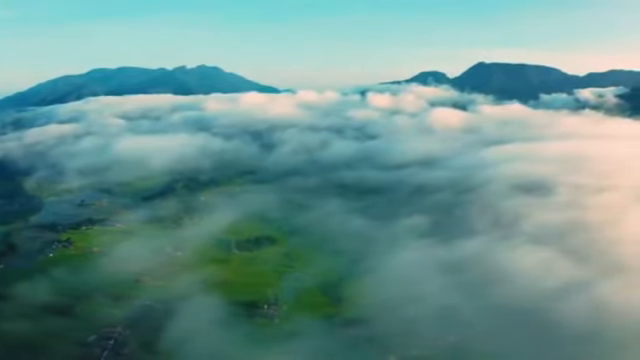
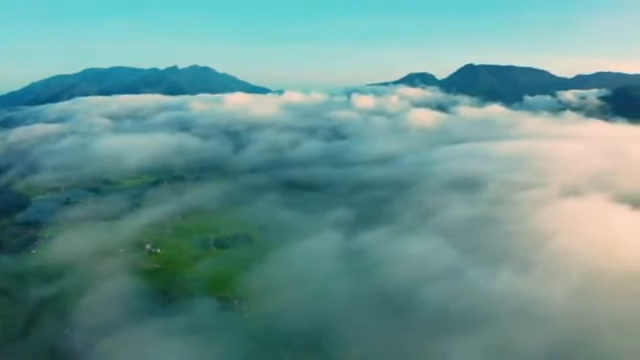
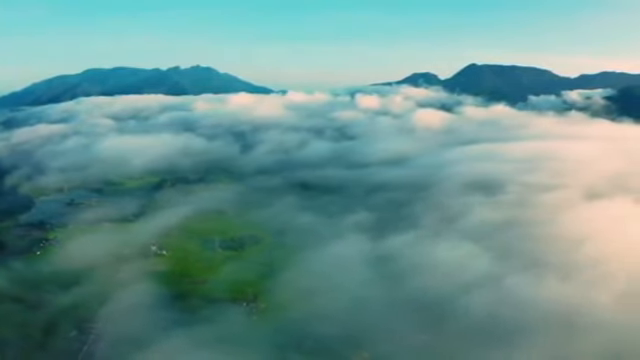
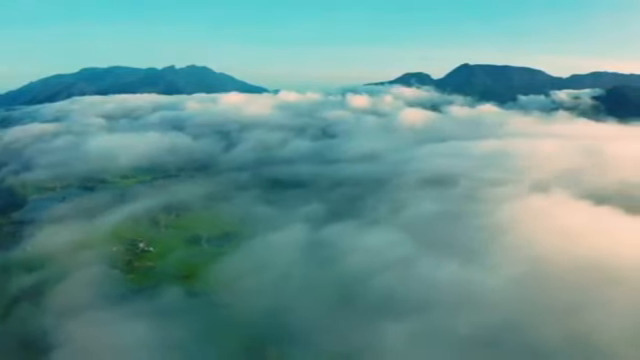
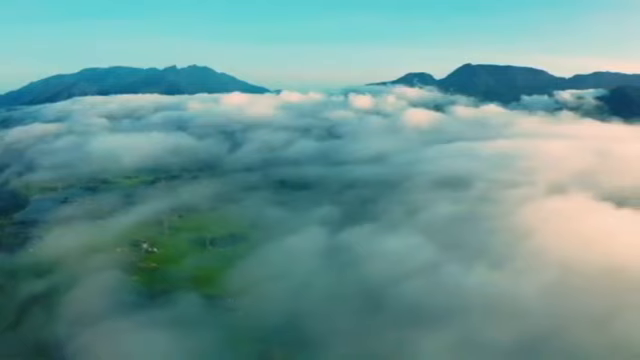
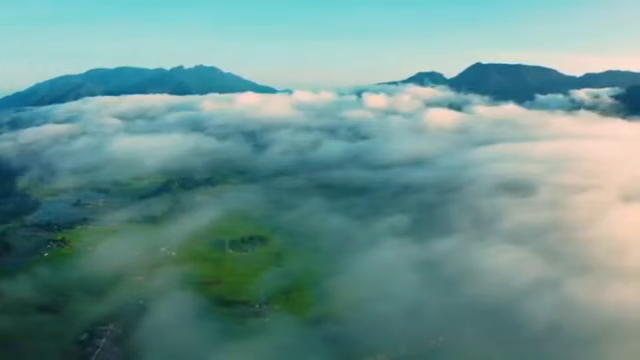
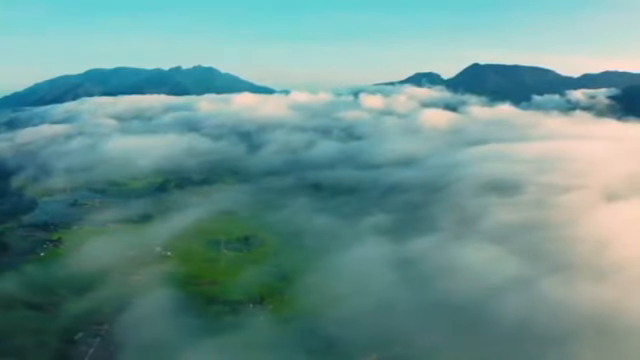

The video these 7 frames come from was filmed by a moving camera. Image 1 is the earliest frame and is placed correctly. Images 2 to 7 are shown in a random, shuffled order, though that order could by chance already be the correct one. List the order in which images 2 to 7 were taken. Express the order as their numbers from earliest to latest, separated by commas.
6, 7, 3, 2, 5, 4
